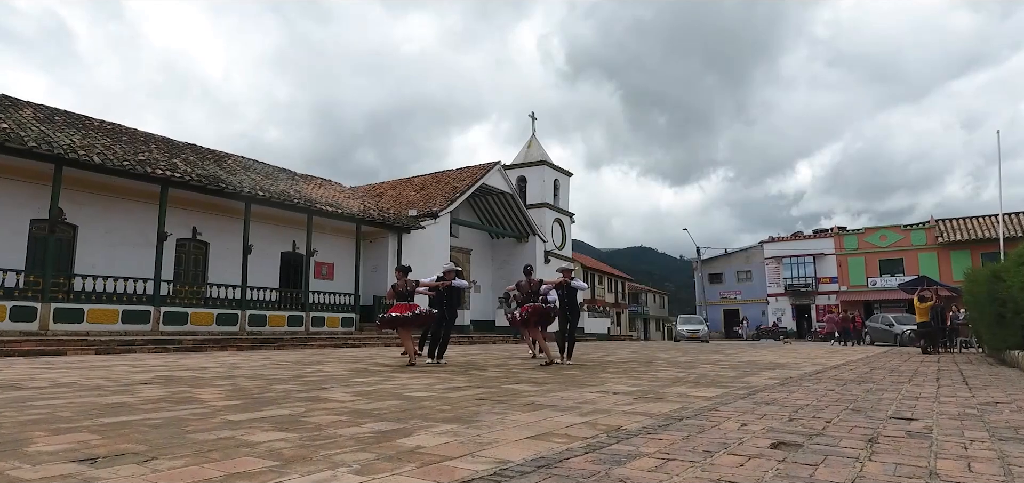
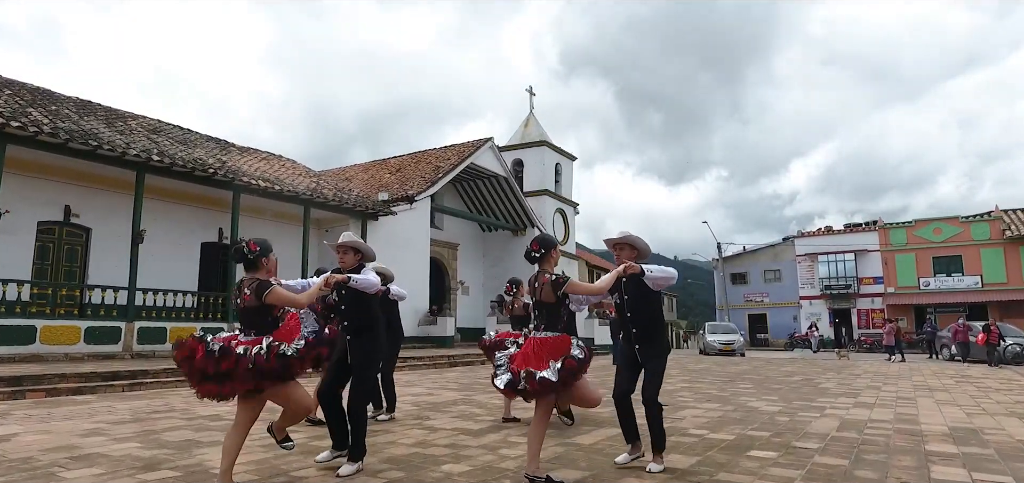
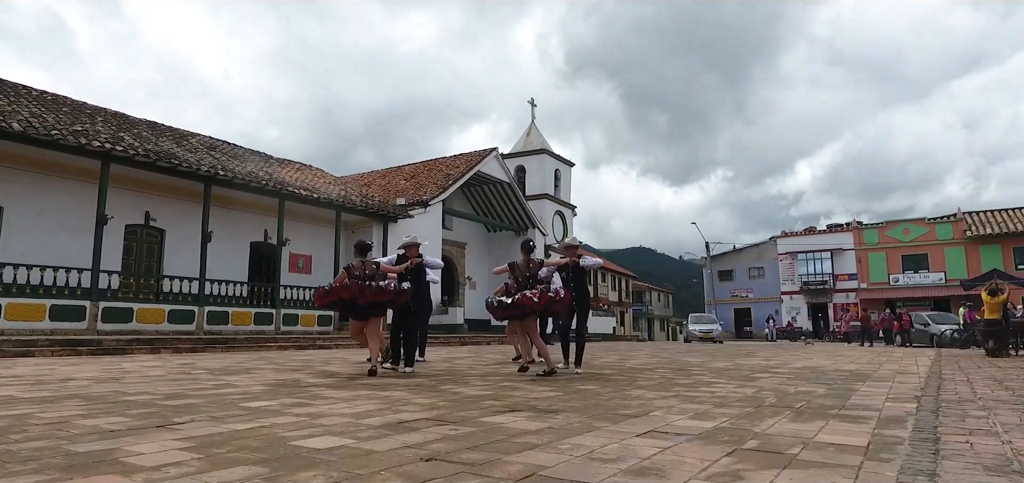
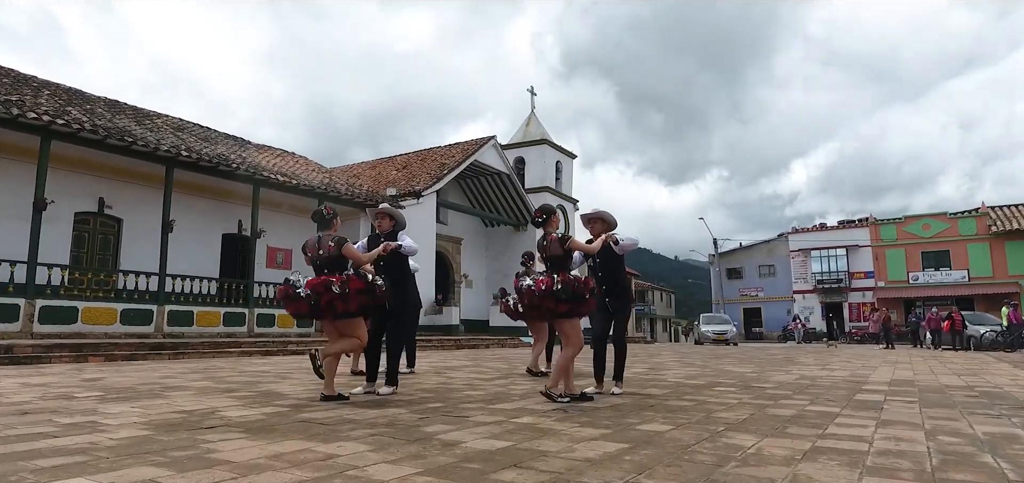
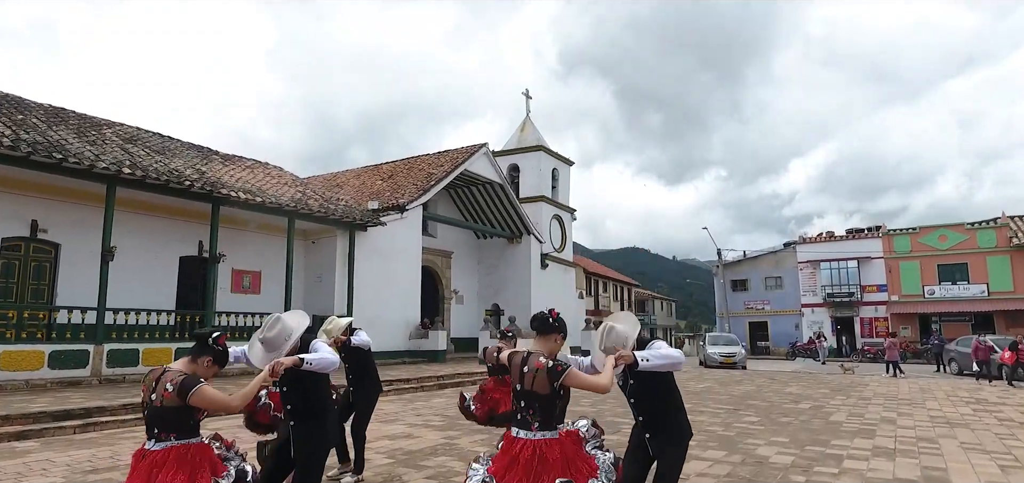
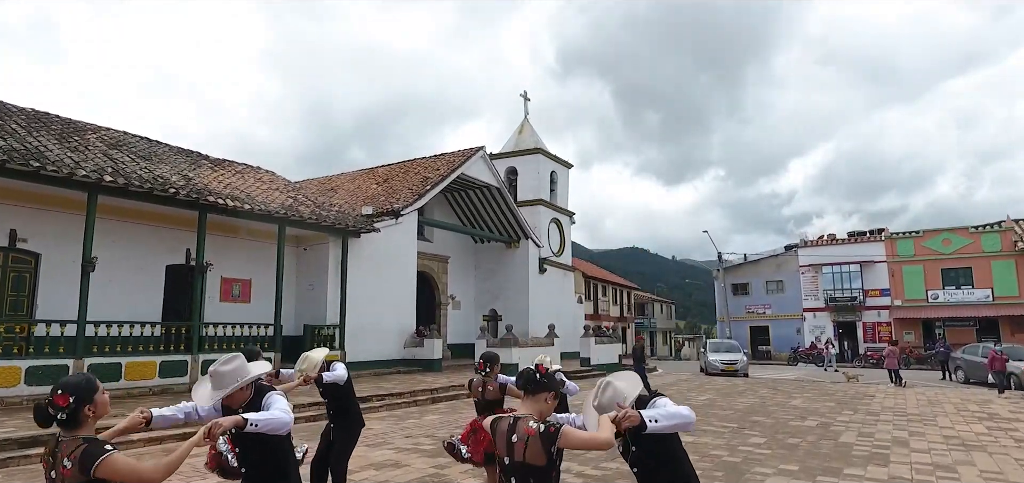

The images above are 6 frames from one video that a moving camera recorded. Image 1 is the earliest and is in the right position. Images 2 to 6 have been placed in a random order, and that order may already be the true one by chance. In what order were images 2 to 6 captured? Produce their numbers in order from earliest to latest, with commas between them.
3, 4, 2, 5, 6
